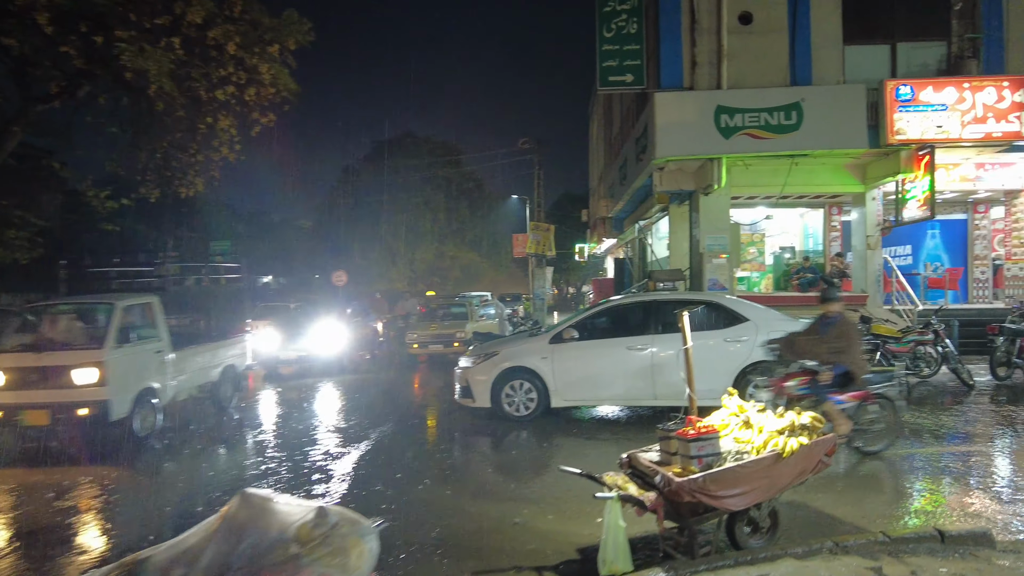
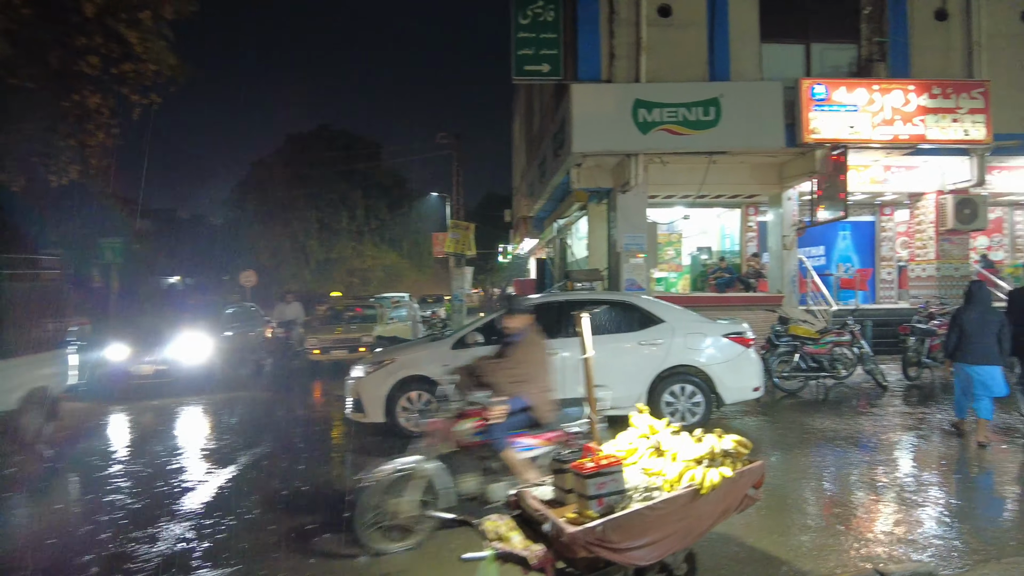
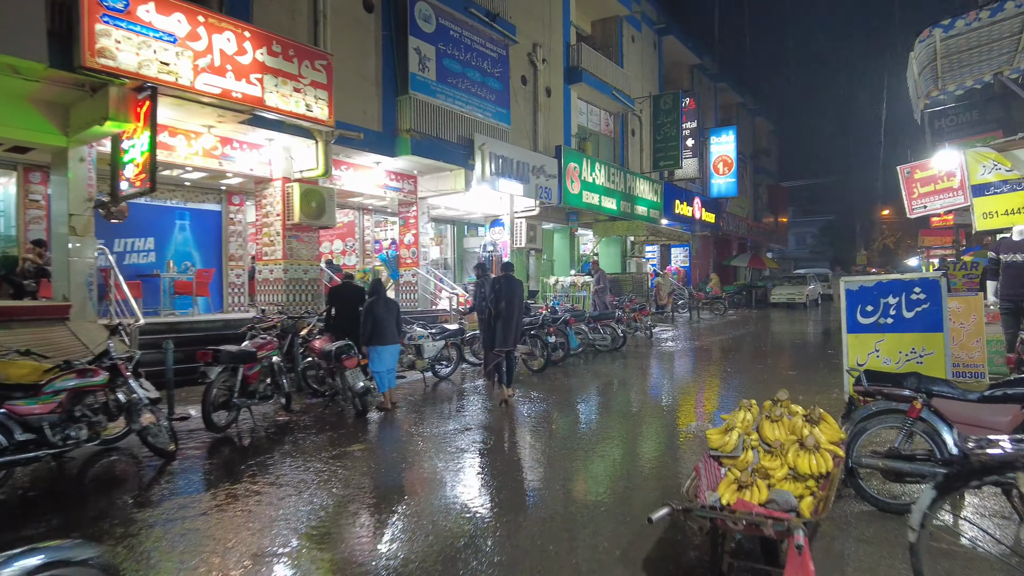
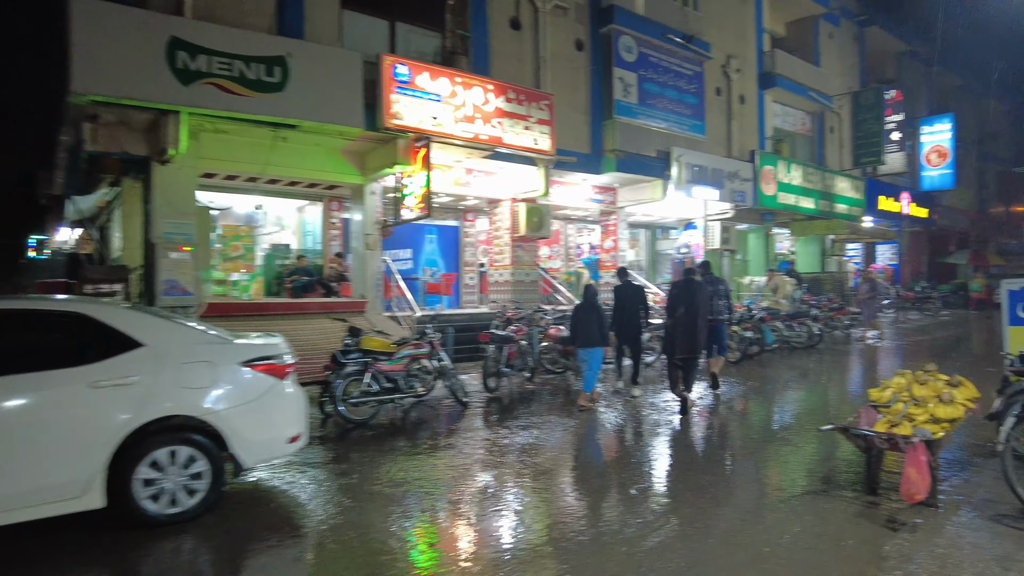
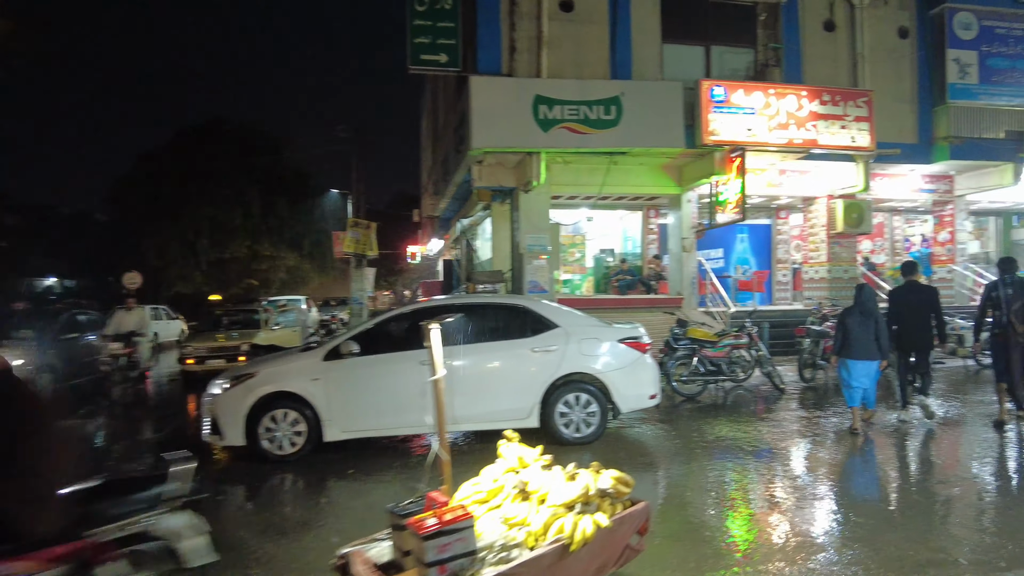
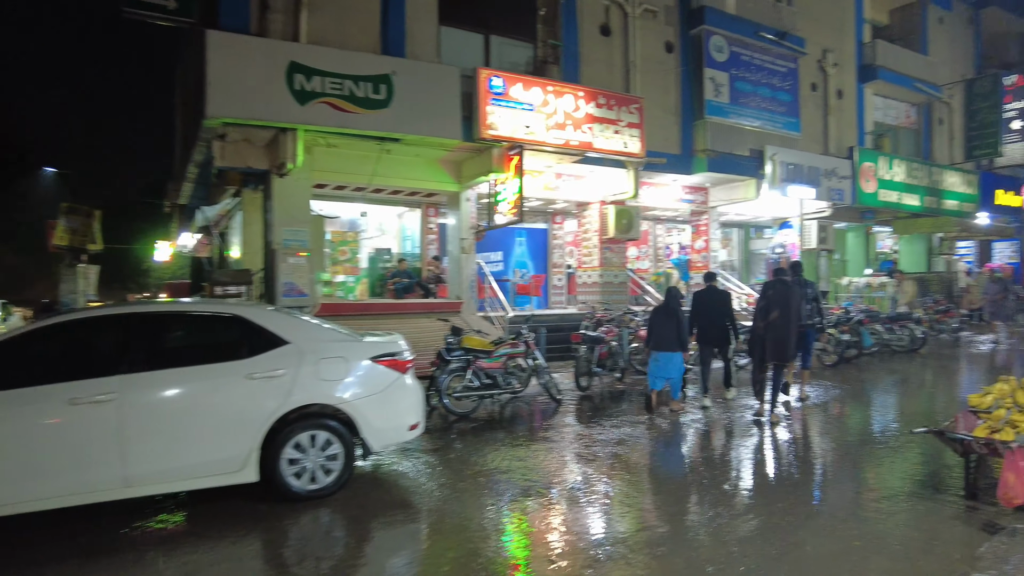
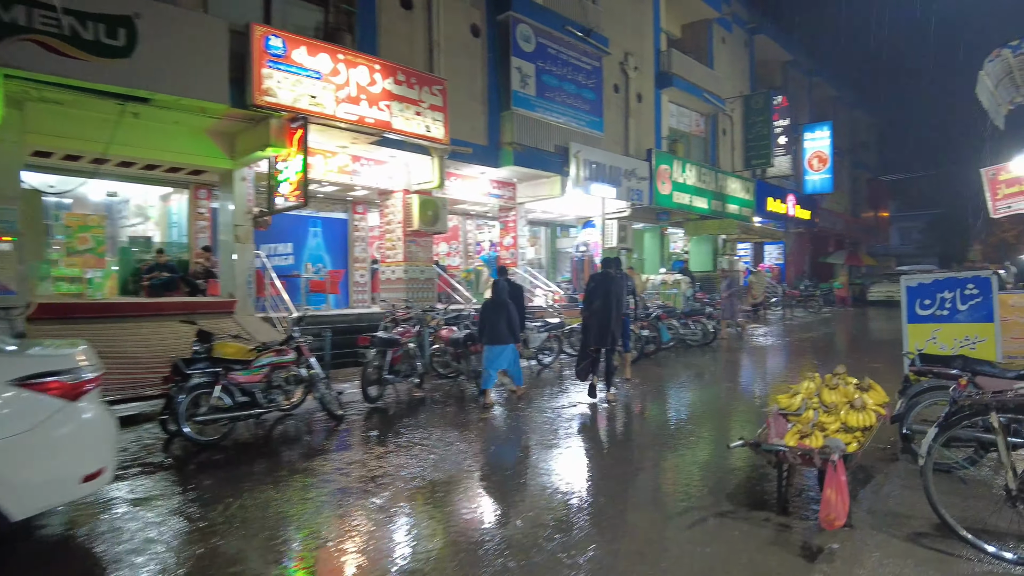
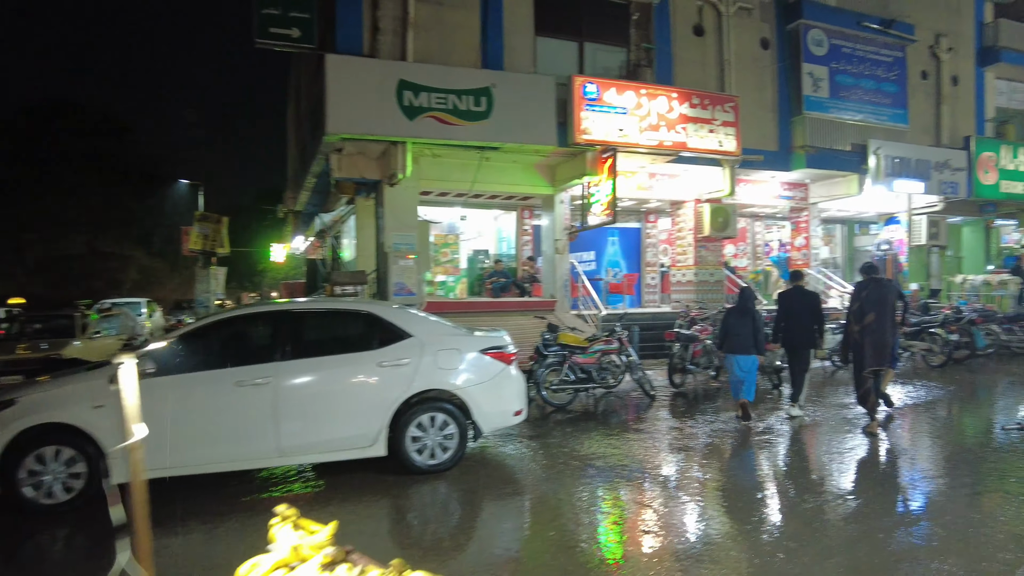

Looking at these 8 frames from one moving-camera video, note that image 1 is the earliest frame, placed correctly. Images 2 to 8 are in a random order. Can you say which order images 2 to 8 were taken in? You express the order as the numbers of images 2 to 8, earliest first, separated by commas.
2, 5, 8, 6, 4, 7, 3
